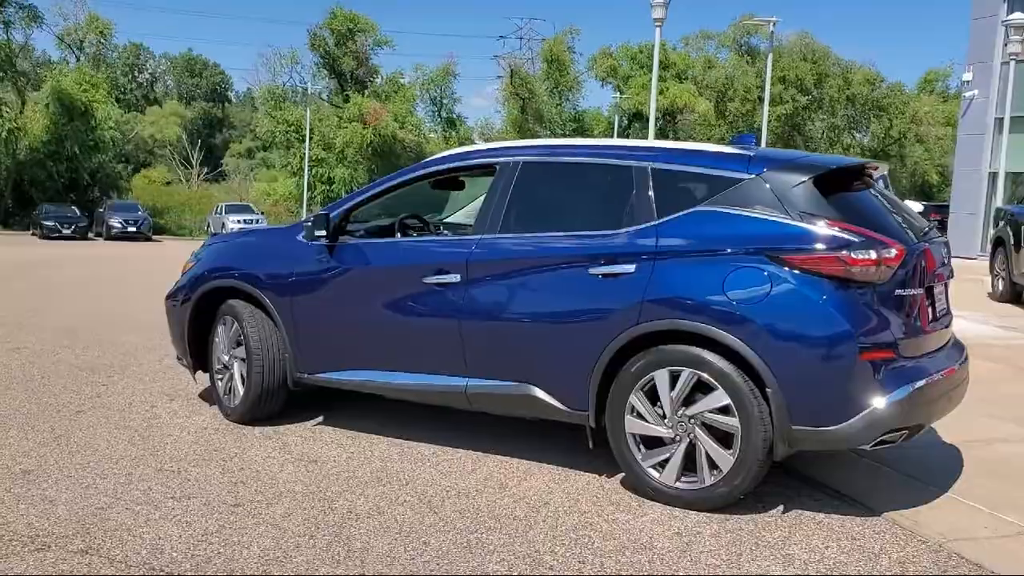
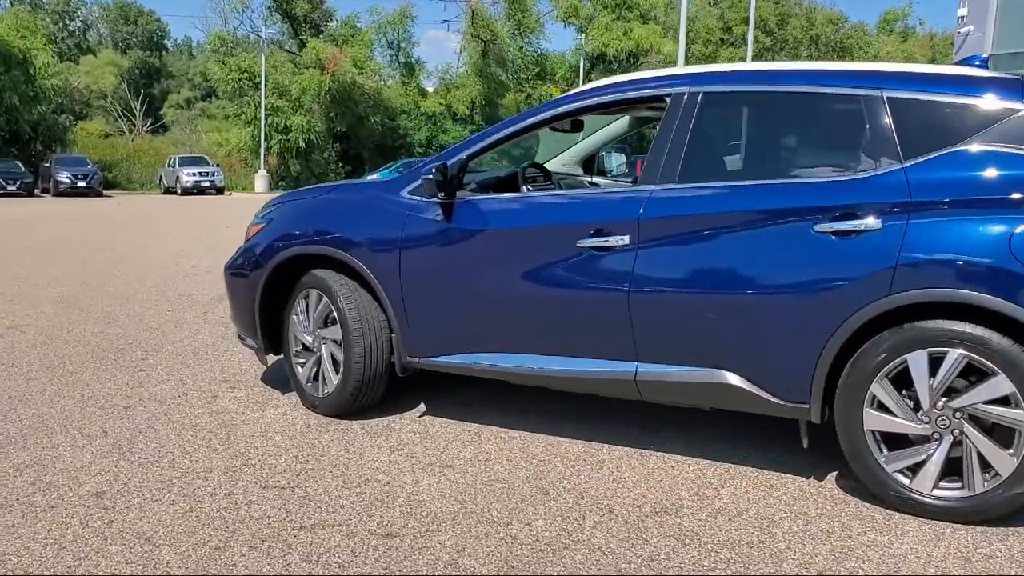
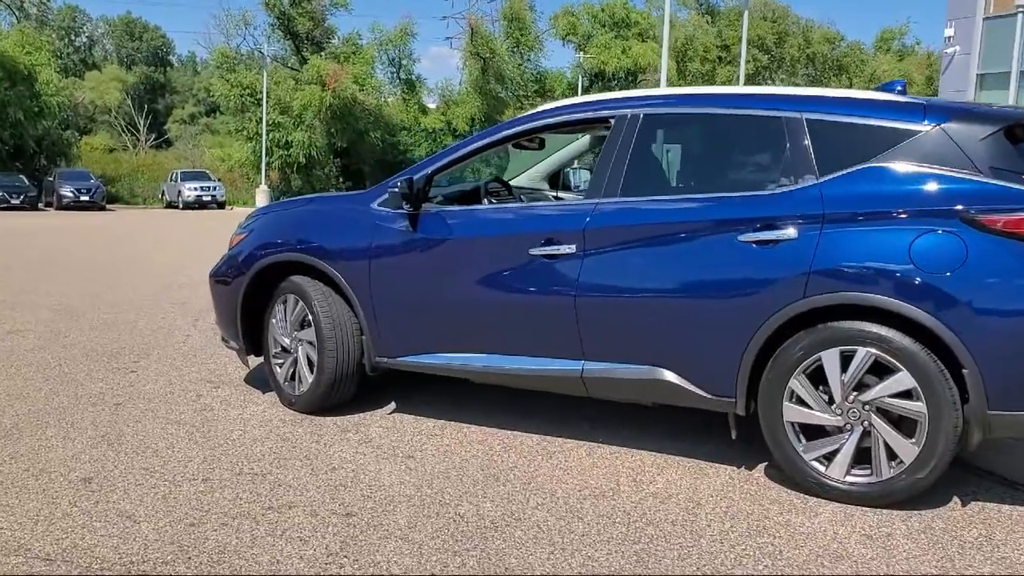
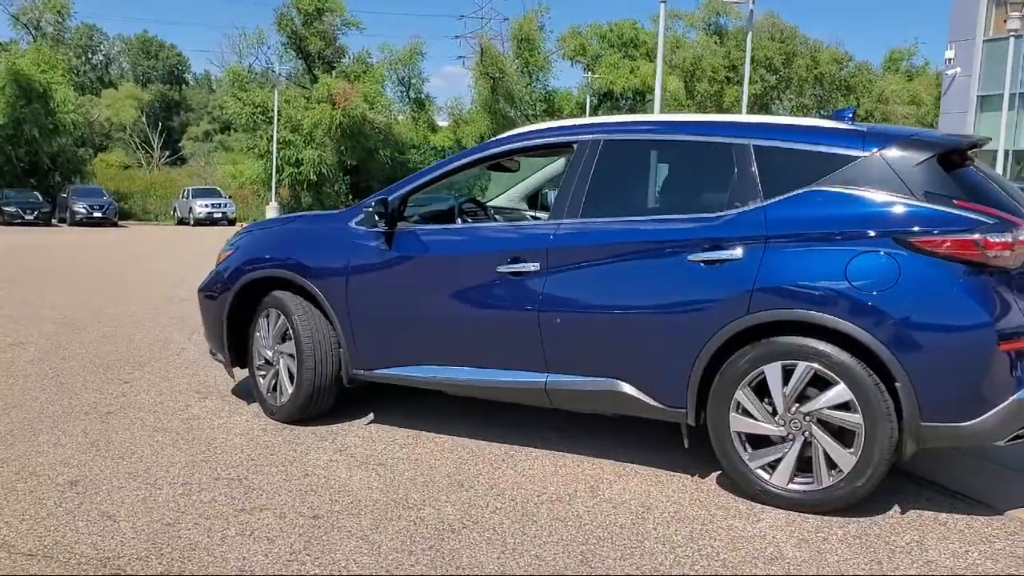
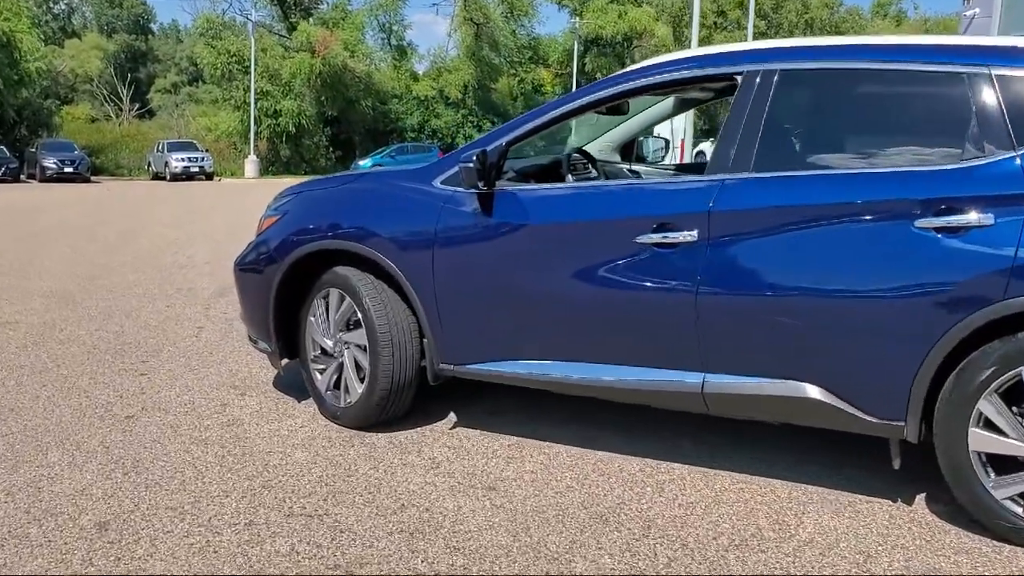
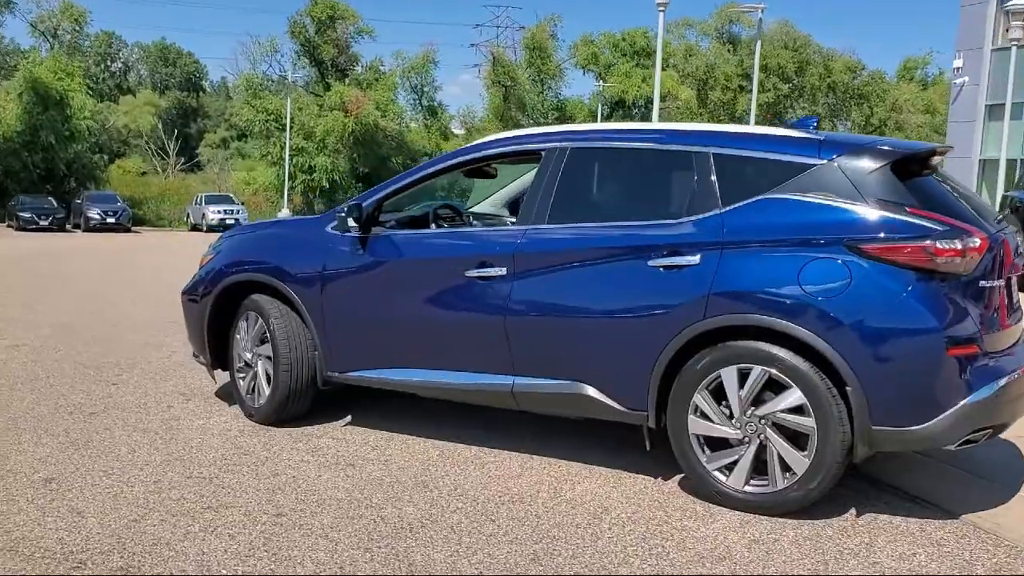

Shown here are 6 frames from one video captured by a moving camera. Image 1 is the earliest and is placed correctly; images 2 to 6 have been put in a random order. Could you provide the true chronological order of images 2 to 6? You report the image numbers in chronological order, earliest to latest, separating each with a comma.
6, 4, 3, 2, 5
